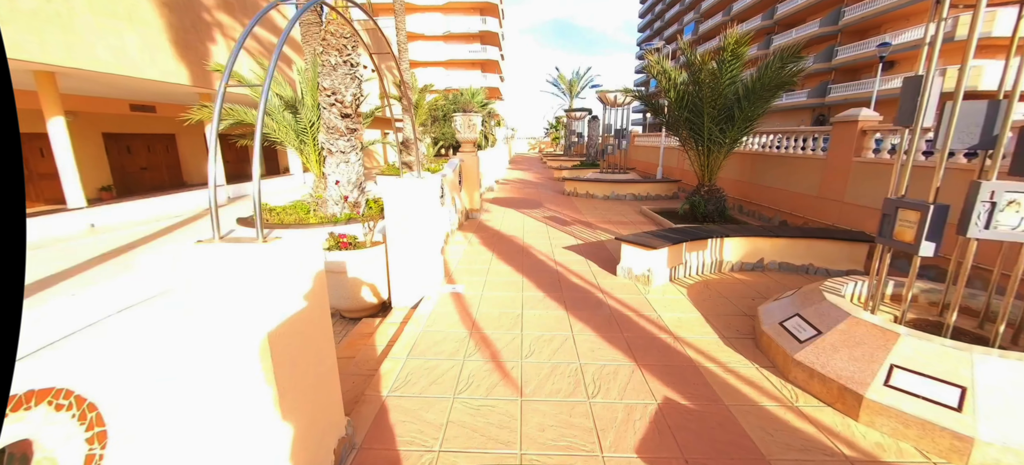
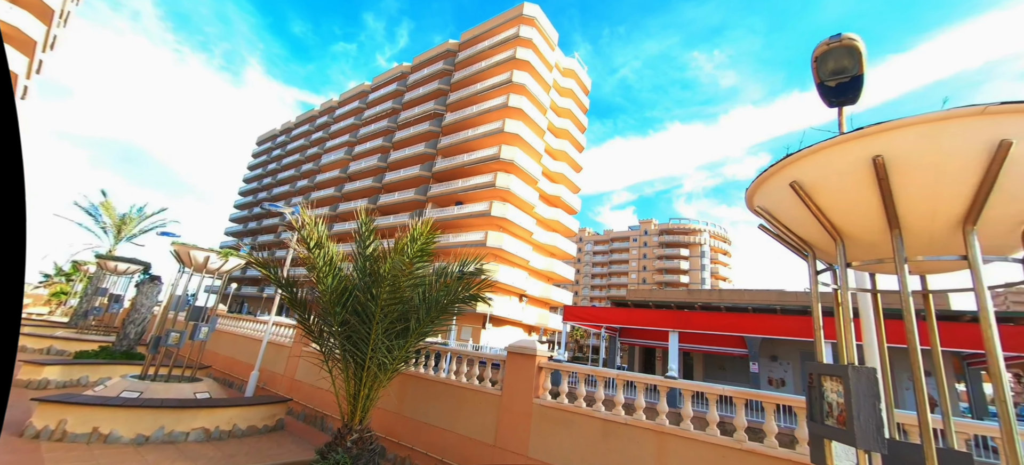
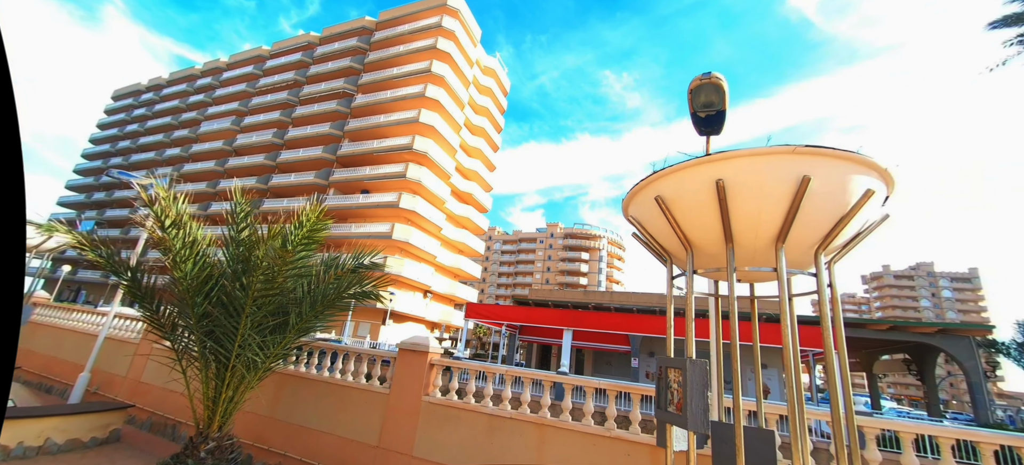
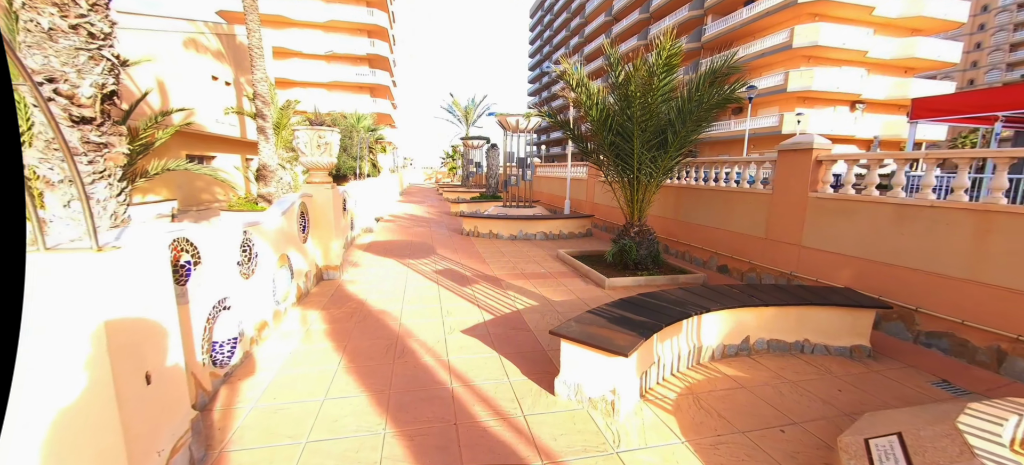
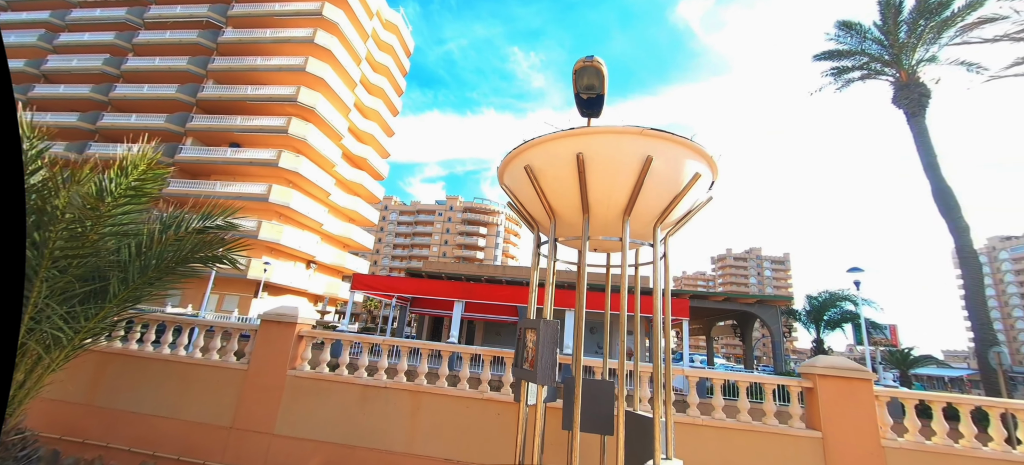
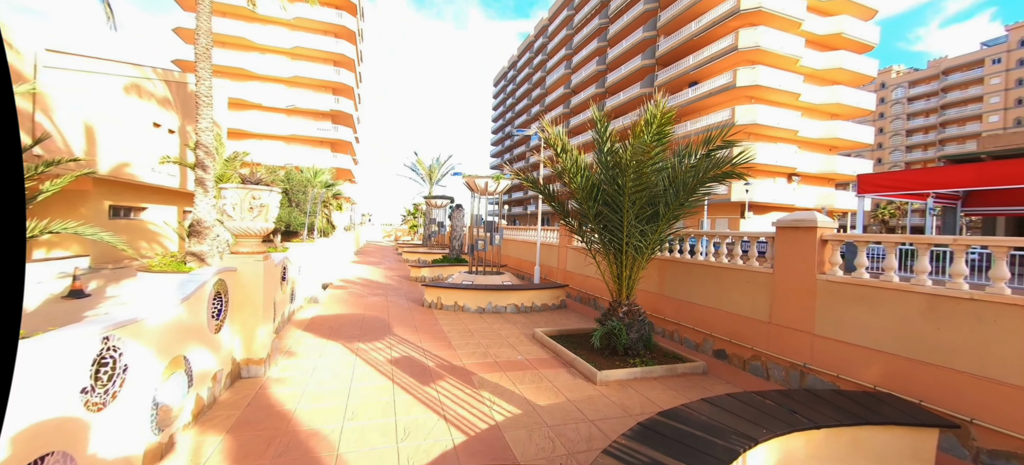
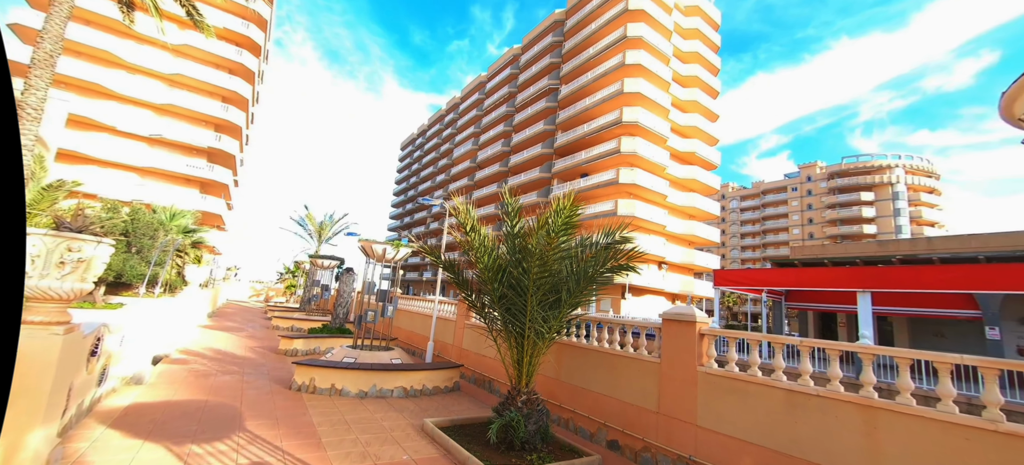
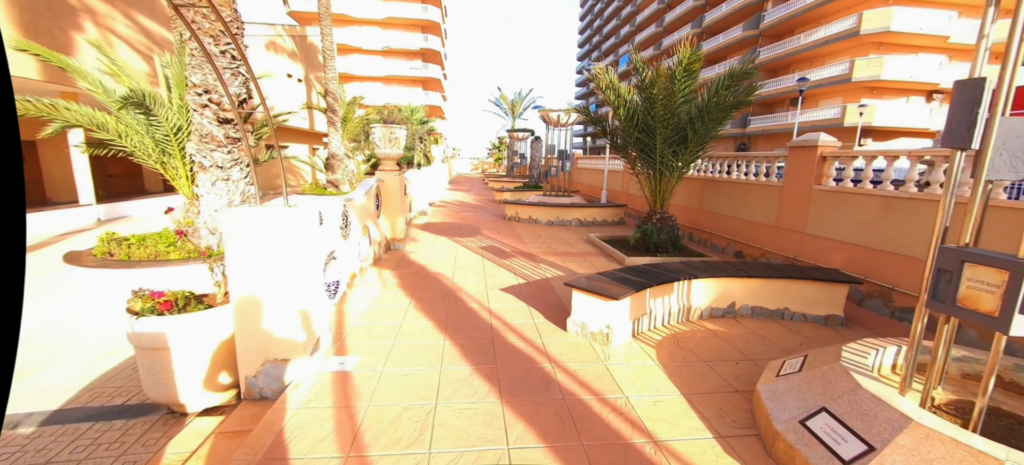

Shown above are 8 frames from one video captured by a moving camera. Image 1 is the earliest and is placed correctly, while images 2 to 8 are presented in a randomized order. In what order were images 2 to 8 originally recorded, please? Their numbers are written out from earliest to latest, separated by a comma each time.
8, 4, 6, 7, 2, 3, 5
